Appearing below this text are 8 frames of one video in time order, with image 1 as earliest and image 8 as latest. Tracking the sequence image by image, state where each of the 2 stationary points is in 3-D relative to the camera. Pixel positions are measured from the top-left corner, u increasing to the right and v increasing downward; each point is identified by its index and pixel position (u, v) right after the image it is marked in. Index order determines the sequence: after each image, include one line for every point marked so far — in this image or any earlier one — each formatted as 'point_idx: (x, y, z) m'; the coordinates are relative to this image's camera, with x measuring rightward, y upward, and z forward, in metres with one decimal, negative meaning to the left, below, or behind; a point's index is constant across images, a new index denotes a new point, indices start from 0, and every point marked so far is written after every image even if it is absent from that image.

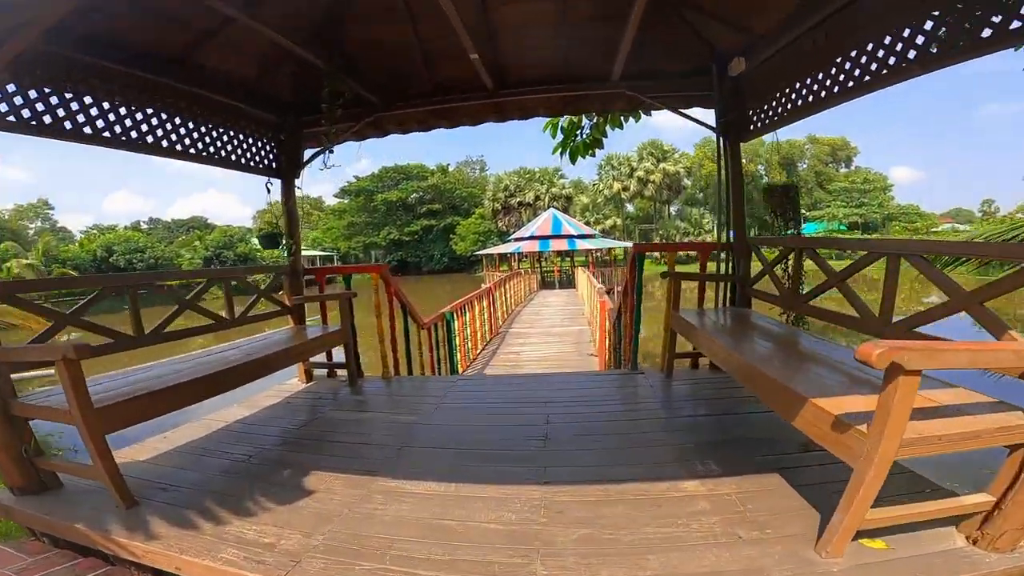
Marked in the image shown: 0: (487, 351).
0: (-0.3, -0.8, +6.5) m
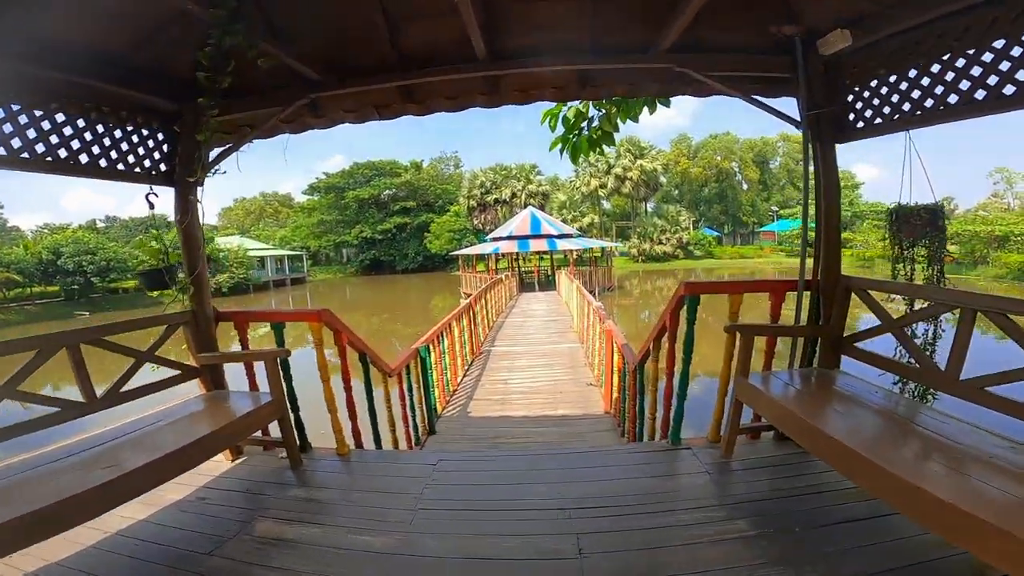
0: (-0.5, -1.0, +5.5) m
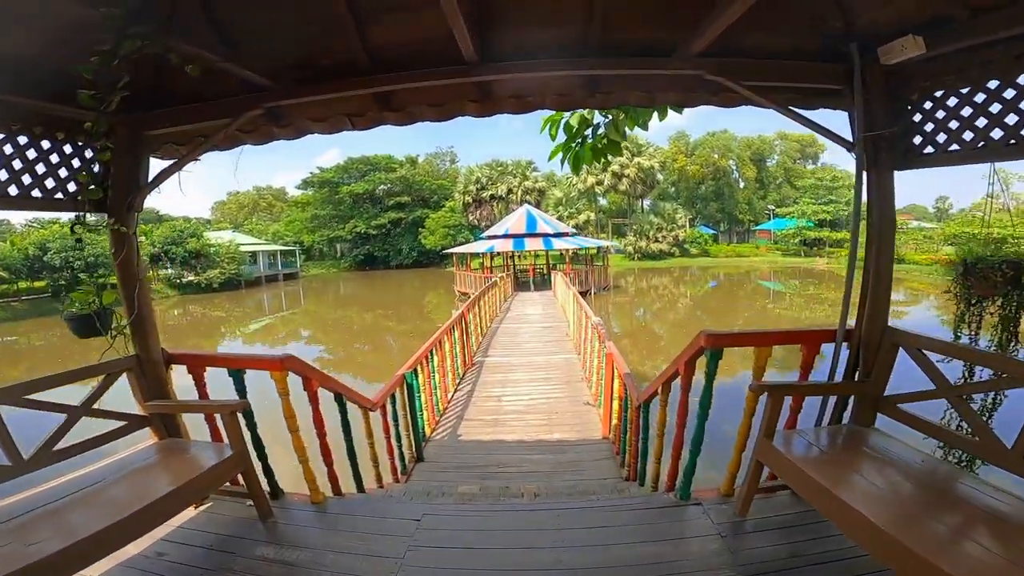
0: (-0.6, -1.2, +5.2) m
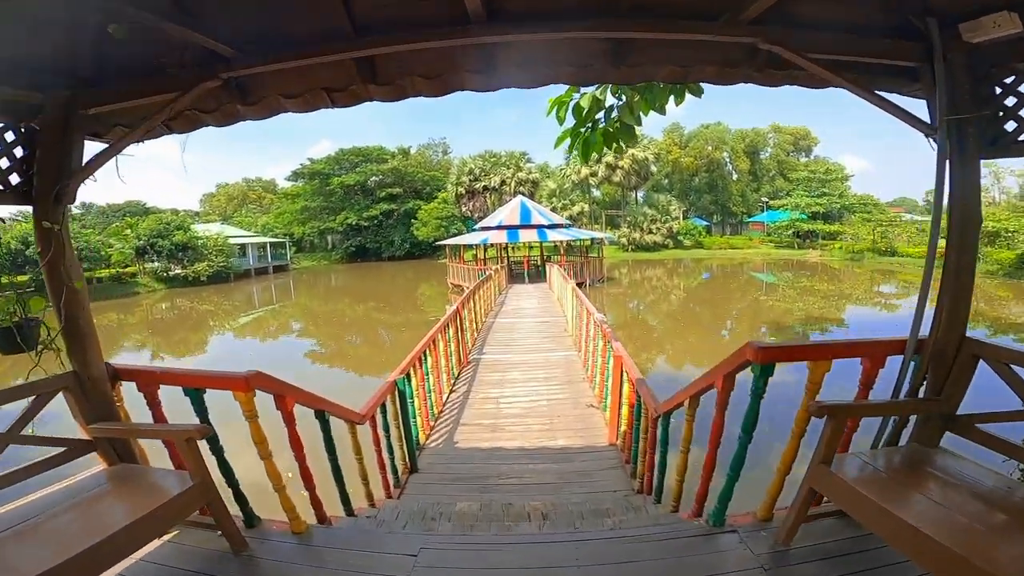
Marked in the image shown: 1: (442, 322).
0: (-0.6, -1.1, +5.0) m
1: (-0.7, -0.3, +5.0) m
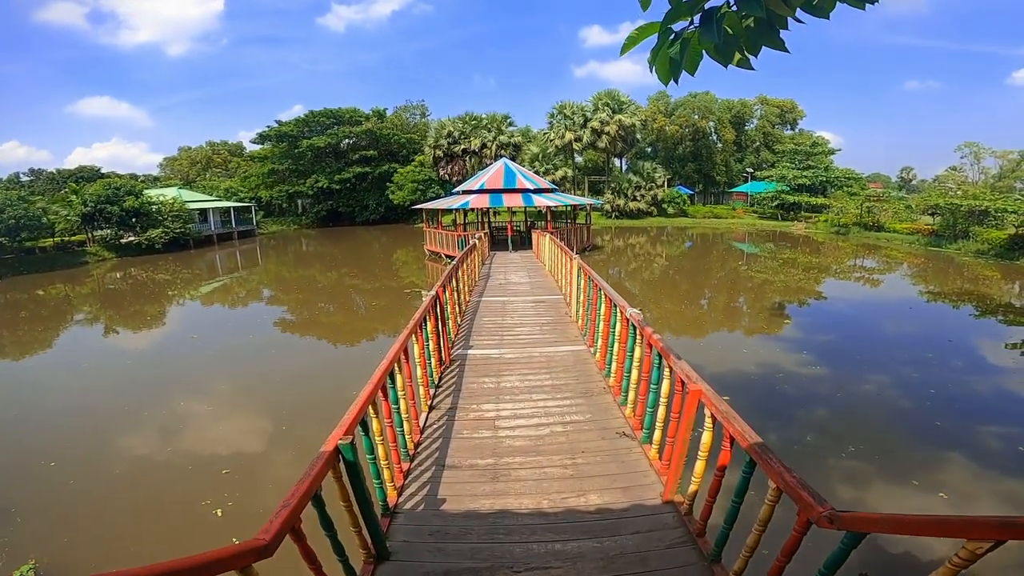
0: (-0.5, -1.0, +3.7) m
1: (-0.7, -0.2, +3.7) m
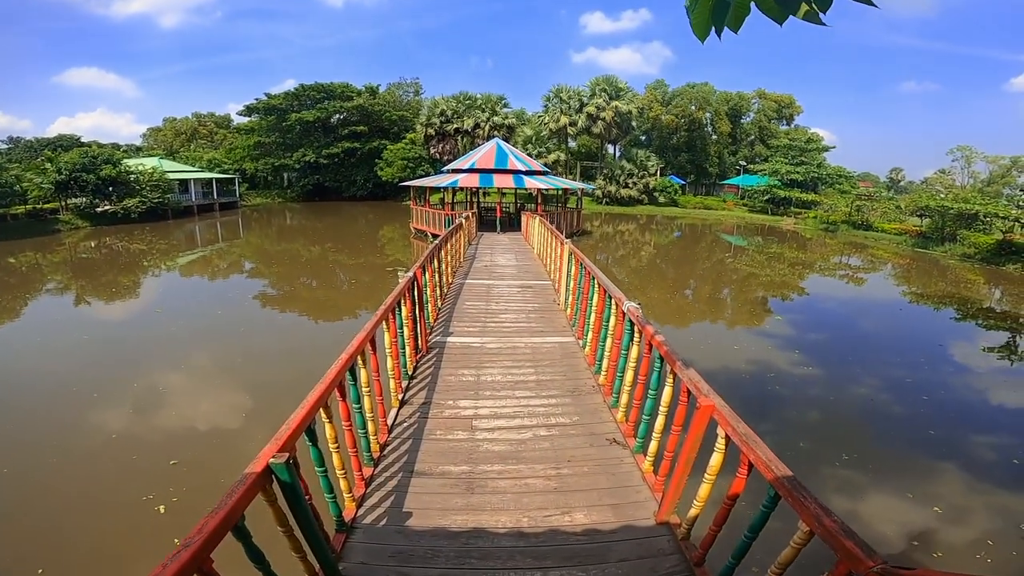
0: (-0.7, -0.9, +3.4) m
1: (-0.8, -0.1, +3.3) m
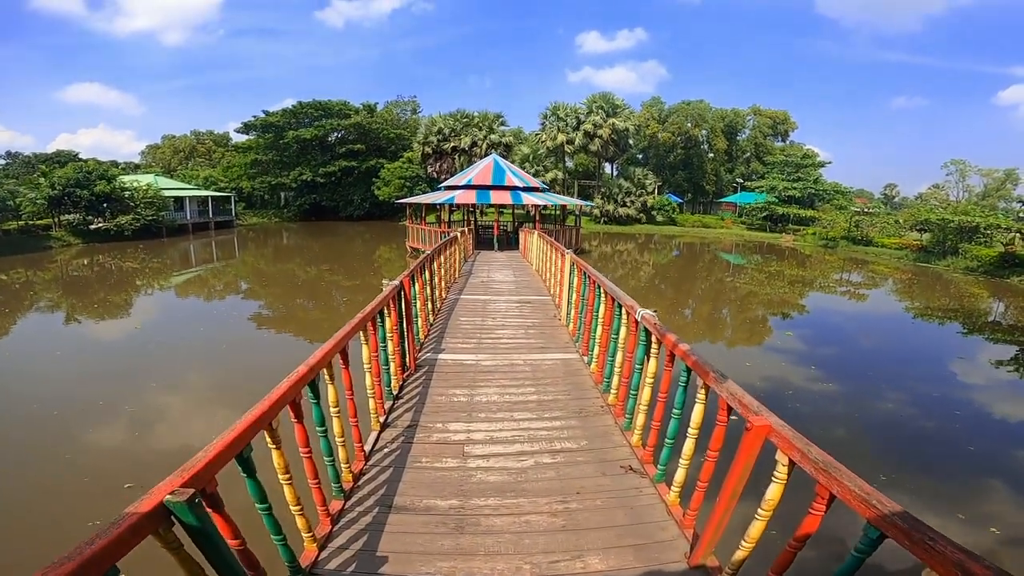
0: (-0.7, -0.9, +2.9) m
1: (-0.8, -0.1, +2.9) m
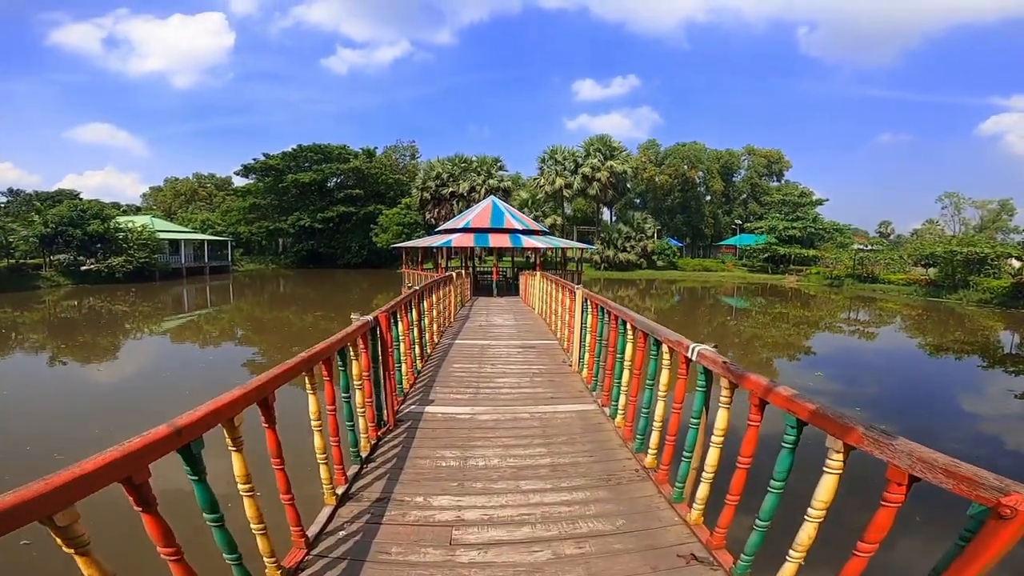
0: (-0.7, -1.0, +2.1) m
1: (-0.8, -0.3, +2.1) m
